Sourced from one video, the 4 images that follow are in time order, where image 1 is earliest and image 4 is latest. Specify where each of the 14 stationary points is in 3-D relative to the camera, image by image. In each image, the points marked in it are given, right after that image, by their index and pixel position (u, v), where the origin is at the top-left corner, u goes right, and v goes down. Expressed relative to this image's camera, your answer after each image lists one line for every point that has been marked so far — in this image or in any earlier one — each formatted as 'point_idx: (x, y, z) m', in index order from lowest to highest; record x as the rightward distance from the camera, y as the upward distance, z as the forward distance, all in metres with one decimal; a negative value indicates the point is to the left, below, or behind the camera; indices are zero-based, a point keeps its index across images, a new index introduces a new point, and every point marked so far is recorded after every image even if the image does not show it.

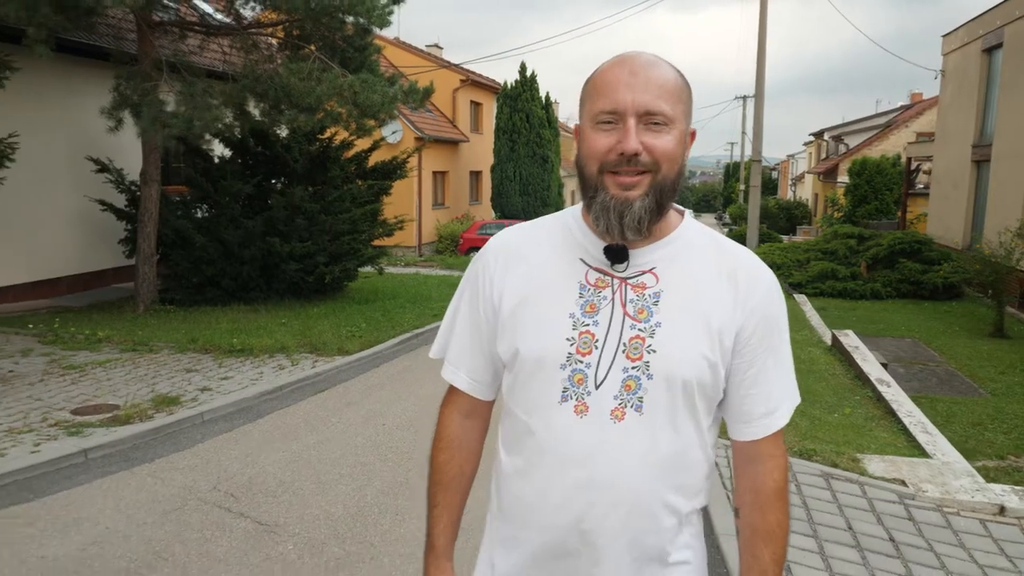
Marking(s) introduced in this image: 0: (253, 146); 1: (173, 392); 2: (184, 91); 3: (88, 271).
0: (-4.1, +2.3, +12.9) m
1: (-3.0, -0.9, +7.2) m
2: (-4.1, +2.5, +10.3) m
3: (-6.9, +0.3, +13.3) m
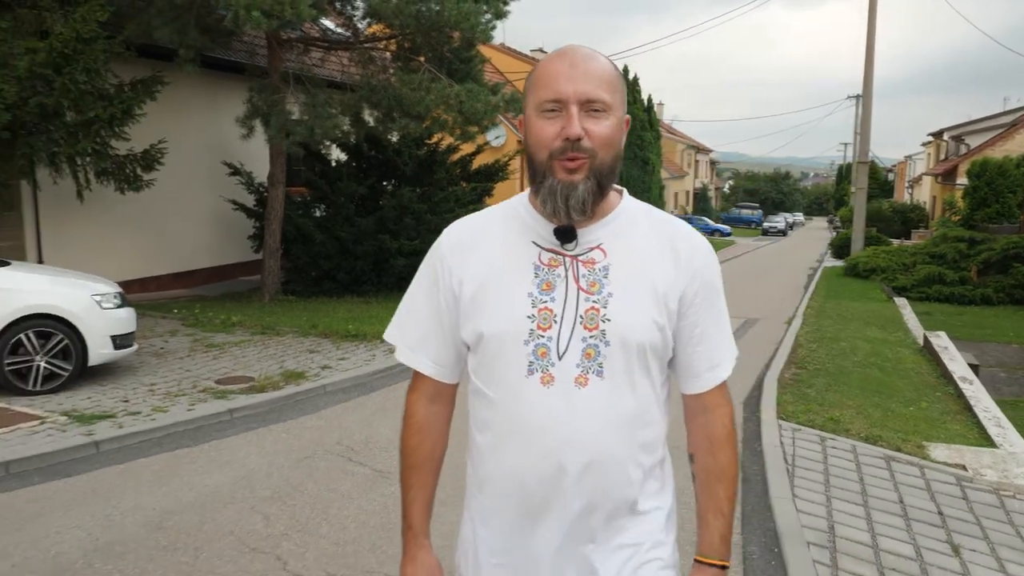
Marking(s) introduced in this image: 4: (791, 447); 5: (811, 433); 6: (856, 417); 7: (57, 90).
0: (-2.5, +2.4, +14.0) m
1: (-2.1, -0.8, +8.2) m
2: (-2.8, +2.6, +11.4) m
3: (-5.2, +0.4, +14.7) m
4: (+2.1, -1.2, +6.1) m
5: (+2.4, -1.1, +6.5) m
6: (+3.0, -1.1, +7.1) m
7: (-5.3, +2.3, +9.5) m
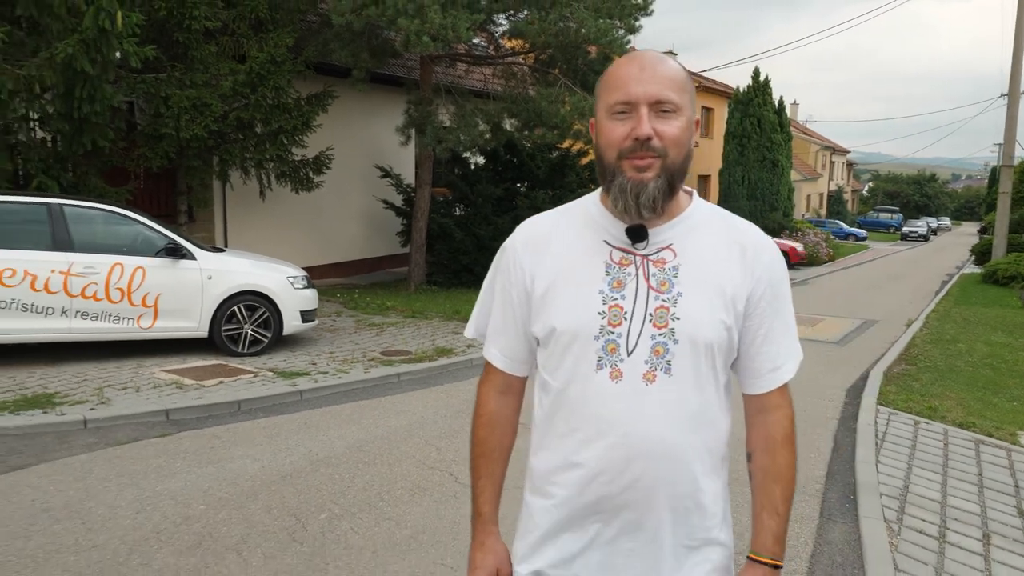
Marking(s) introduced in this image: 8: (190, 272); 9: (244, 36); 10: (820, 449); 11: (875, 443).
0: (-0.2, +2.5, +15.3) m
1: (-0.7, -0.7, +9.5) m
2: (-0.9, +2.7, +12.8) m
3: (-2.8, +0.6, +16.4) m
4: (+3.1, -1.1, +6.8) m
5: (+3.4, -1.1, +7.1) m
6: (+4.1, -1.1, +7.7) m
7: (-3.6, +2.5, +11.2) m
8: (-3.1, +0.2, +7.9) m
9: (-3.7, +3.5, +11.4) m
10: (+2.3, -1.2, +6.1) m
11: (+2.8, -1.2, +6.2) m
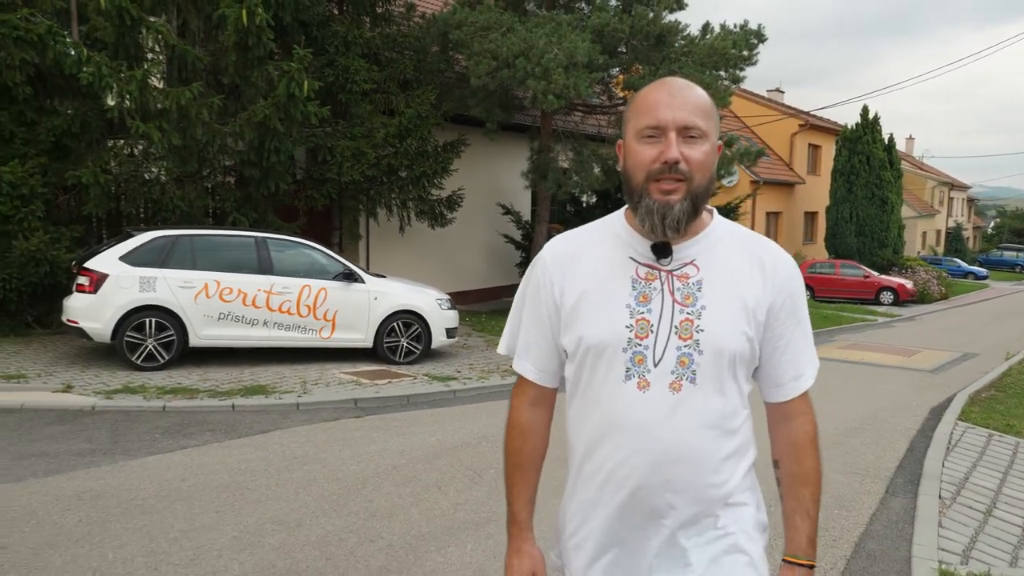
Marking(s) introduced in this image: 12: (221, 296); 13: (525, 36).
0: (+2.1, +1.9, +16.7) m
1: (+0.8, -1.0, +10.9) m
2: (+1.1, +2.3, +14.3) m
3: (-0.4, 0.0, +18.0) m
4: (+4.2, -1.4, +7.7) m
5: (+4.6, -1.4, +8.0) m
6: (+5.4, -1.4, +8.4) m
7: (-1.8, +2.2, +13.1) m
8: (-1.8, -0.1, +9.7) m
9: (-1.9, +3.1, +13.3) m
10: (+3.3, -1.4, +7.1) m
11: (+3.8, -1.4, +7.2) m
12: (-3.2, -0.1, +9.0) m
13: (+0.2, +3.8, +12.5) m
